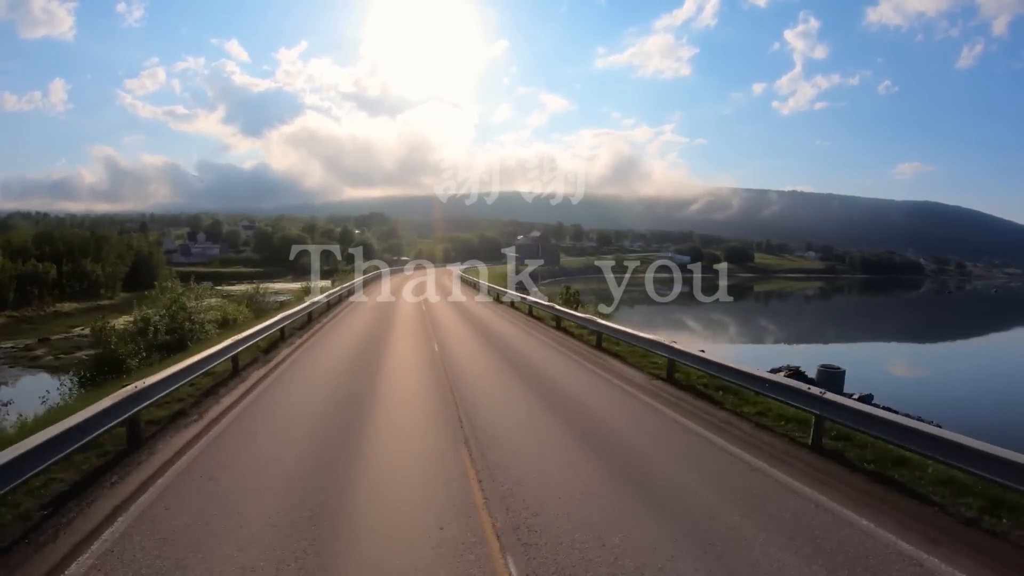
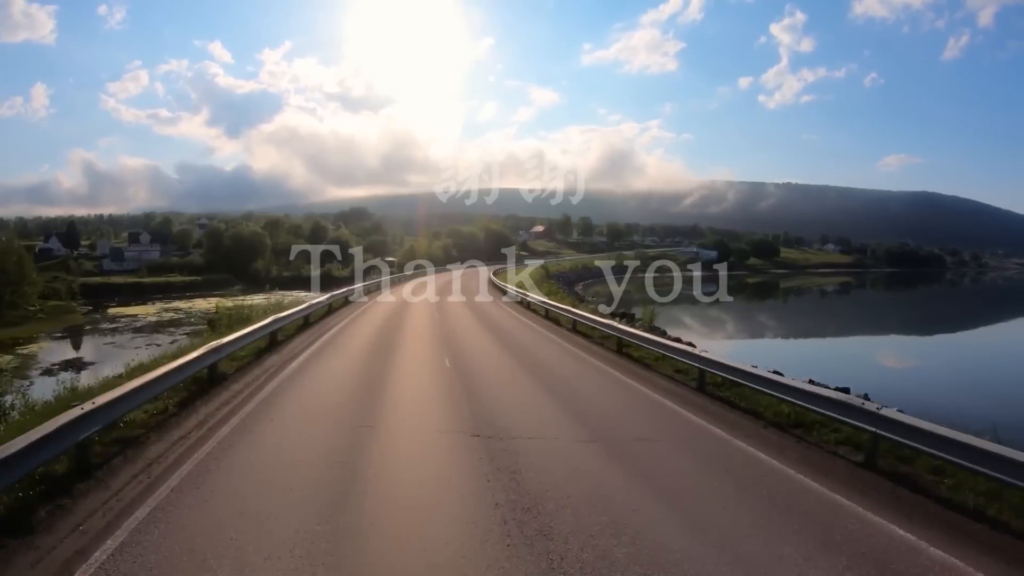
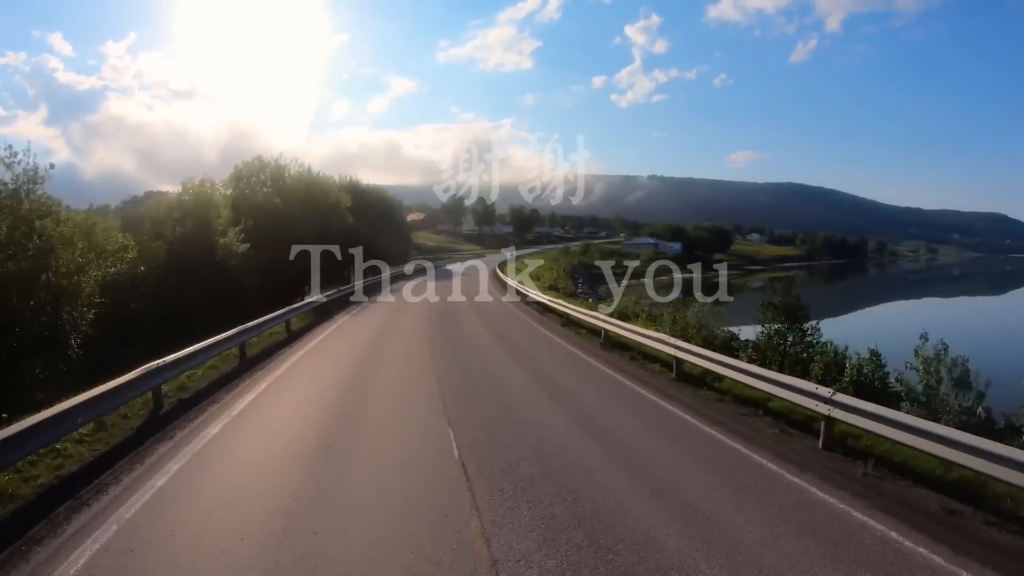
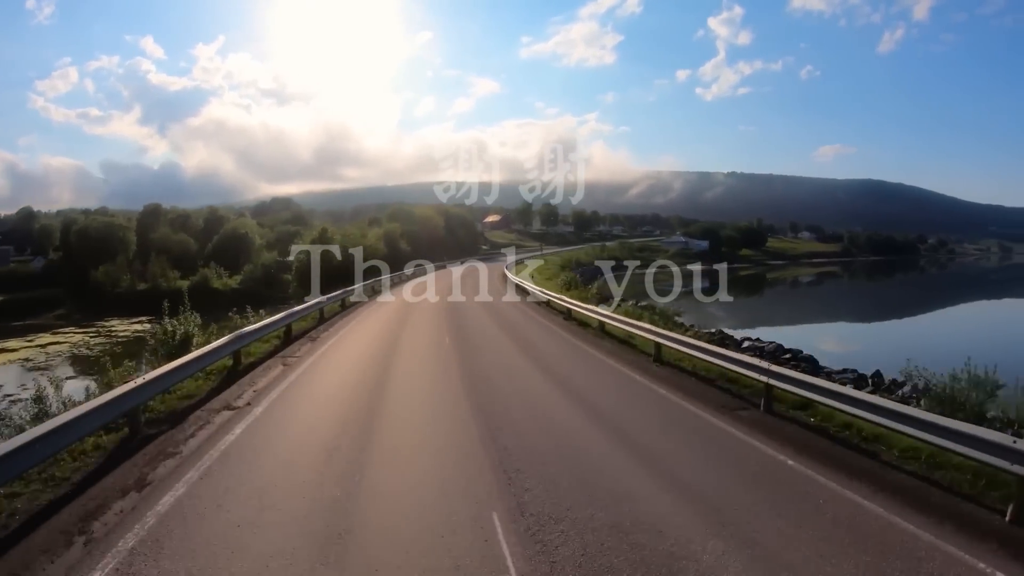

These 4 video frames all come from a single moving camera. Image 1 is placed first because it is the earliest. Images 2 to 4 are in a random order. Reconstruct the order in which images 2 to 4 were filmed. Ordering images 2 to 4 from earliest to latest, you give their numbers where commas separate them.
2, 4, 3
